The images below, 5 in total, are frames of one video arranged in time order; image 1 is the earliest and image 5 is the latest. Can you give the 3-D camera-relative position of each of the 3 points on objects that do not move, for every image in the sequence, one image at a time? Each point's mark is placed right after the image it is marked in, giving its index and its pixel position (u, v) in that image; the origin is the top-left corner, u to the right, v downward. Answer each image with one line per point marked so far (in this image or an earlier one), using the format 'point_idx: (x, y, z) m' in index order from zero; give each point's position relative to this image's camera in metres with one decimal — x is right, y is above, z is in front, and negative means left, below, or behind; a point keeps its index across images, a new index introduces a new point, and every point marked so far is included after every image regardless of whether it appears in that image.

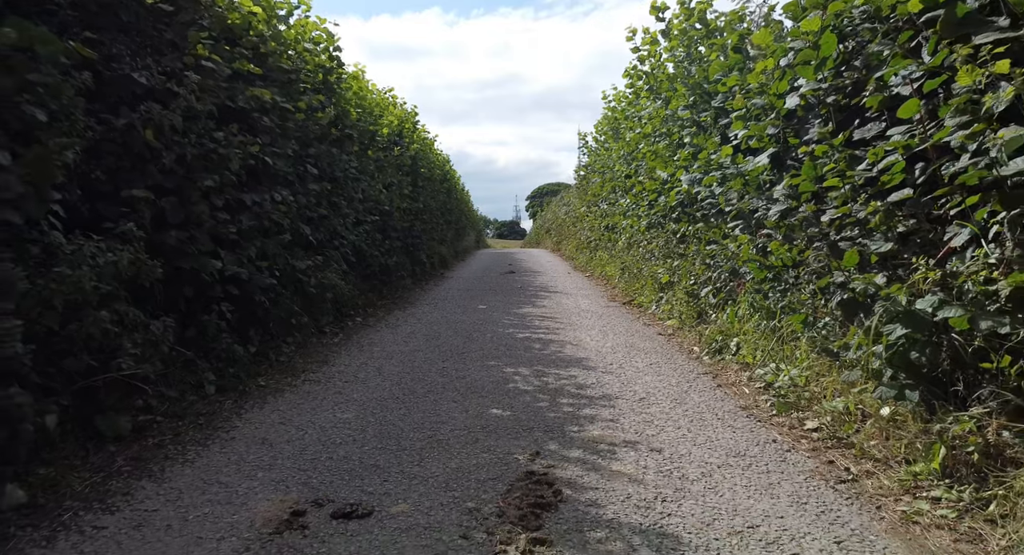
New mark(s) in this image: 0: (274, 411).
0: (-1.6, -0.9, +4.5) m
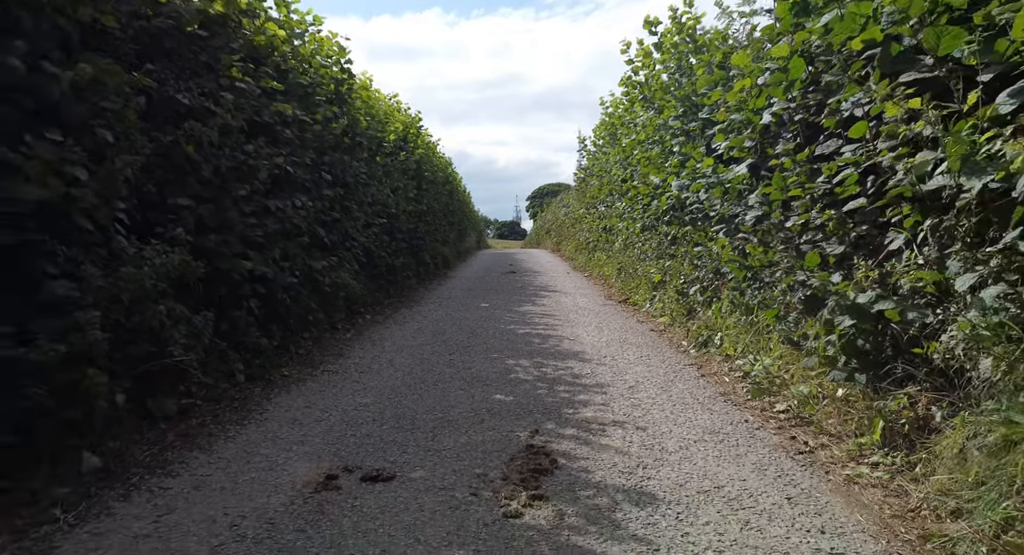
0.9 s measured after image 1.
0: (-1.6, -0.9, +5.0) m
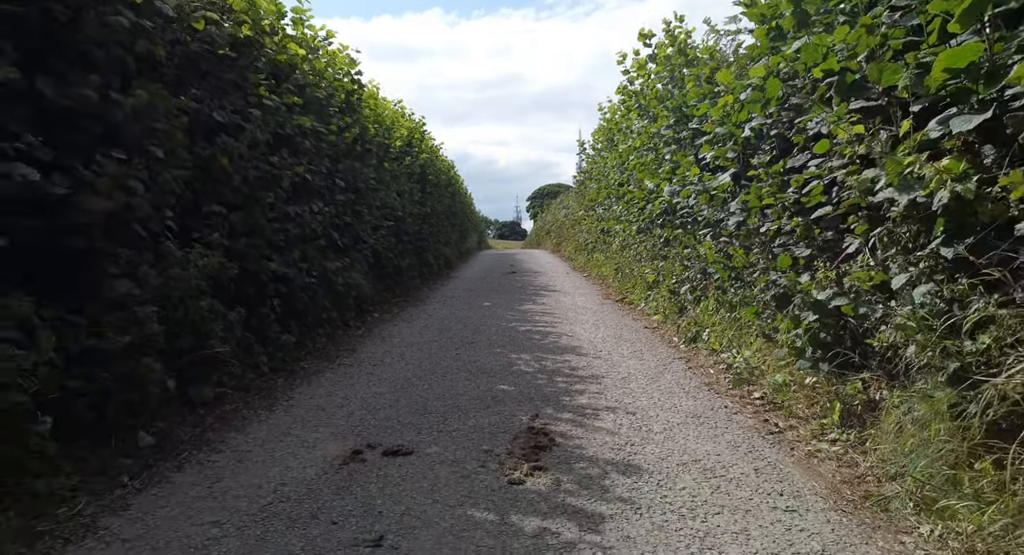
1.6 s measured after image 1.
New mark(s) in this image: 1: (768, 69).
0: (-1.6, -0.9, +5.5) m
1: (+1.8, +1.5, +4.8) m
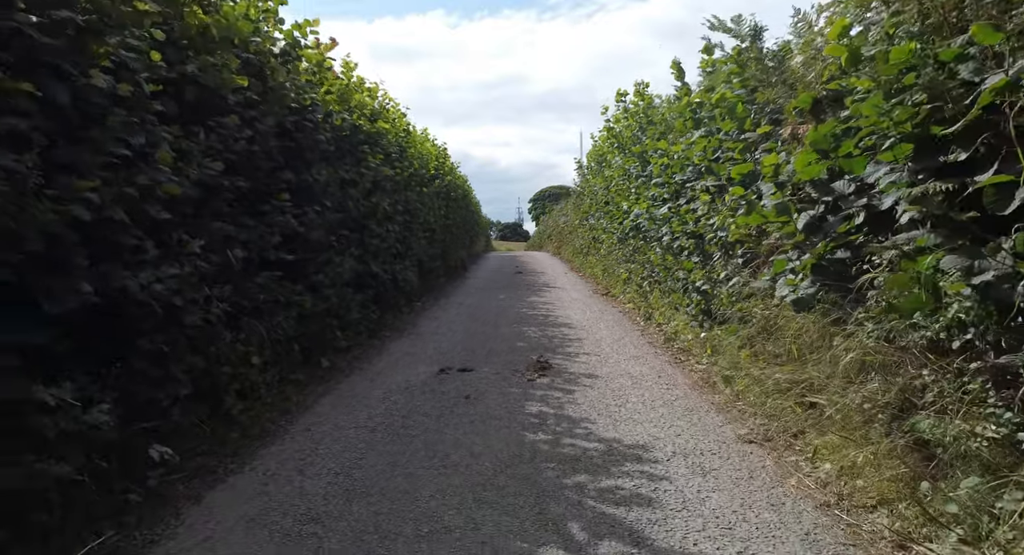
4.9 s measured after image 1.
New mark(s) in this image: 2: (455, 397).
0: (-1.4, -0.8, +8.6) m
1: (+2.0, +1.5, +7.9) m
2: (-0.5, -1.0, +5.9) m
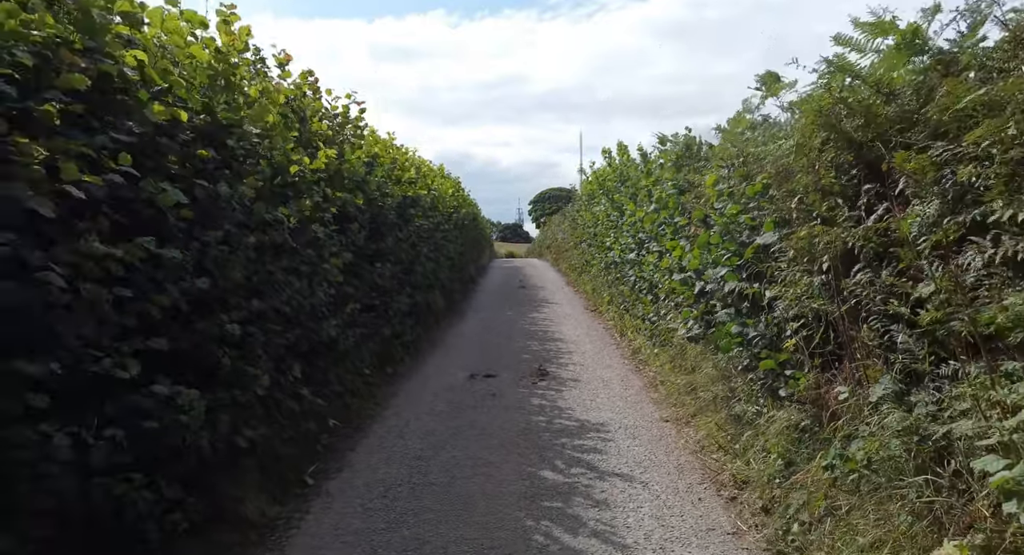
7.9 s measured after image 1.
0: (-1.3, -1.3, +11.5) m
1: (+2.1, +1.0, +10.9) m
2: (-0.4, -1.5, +8.8) m
